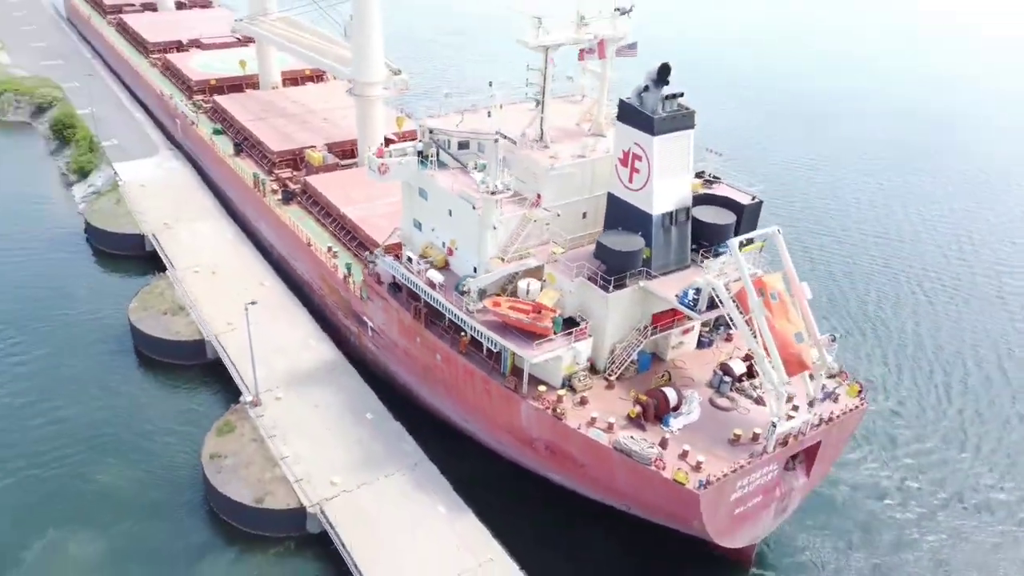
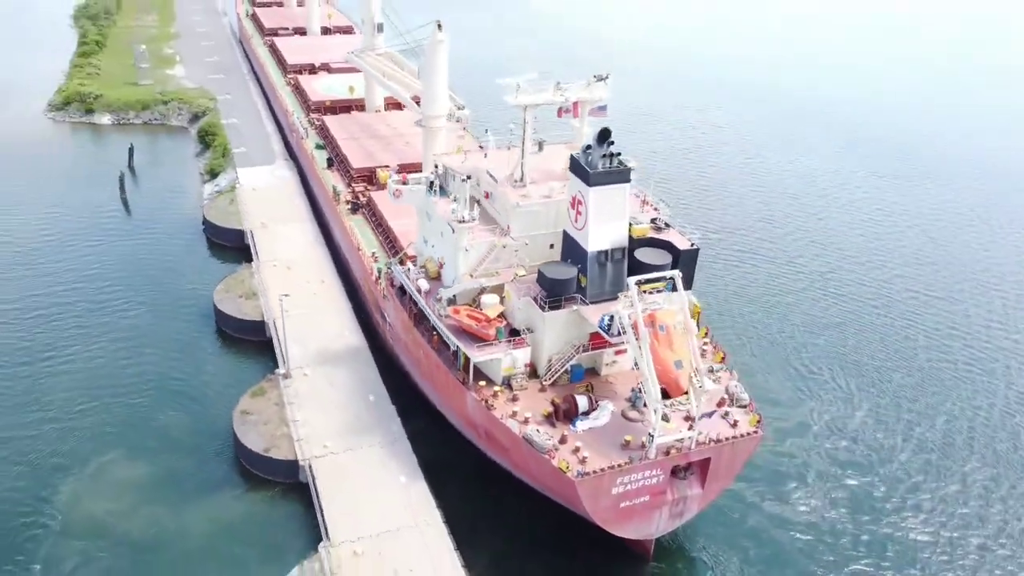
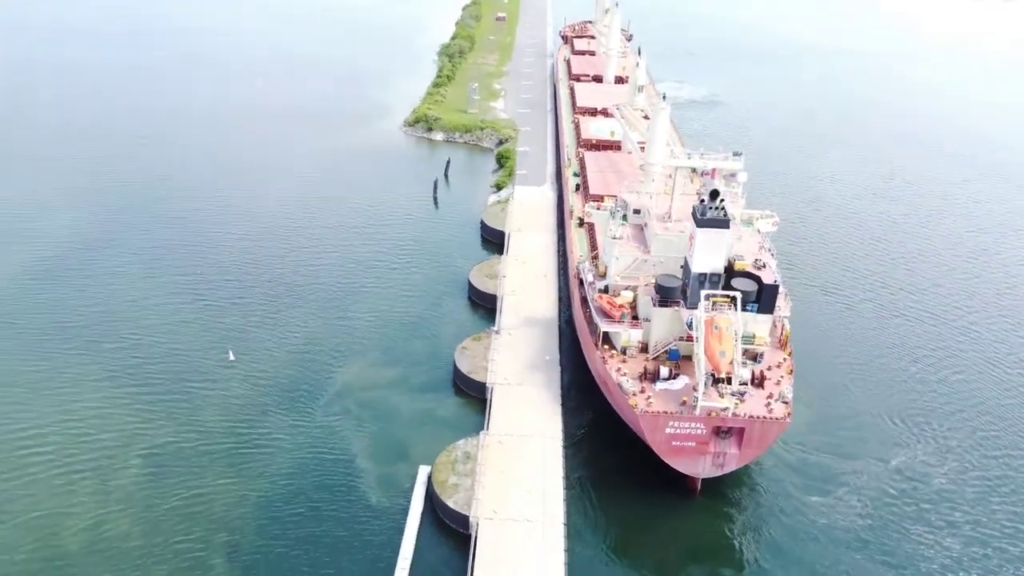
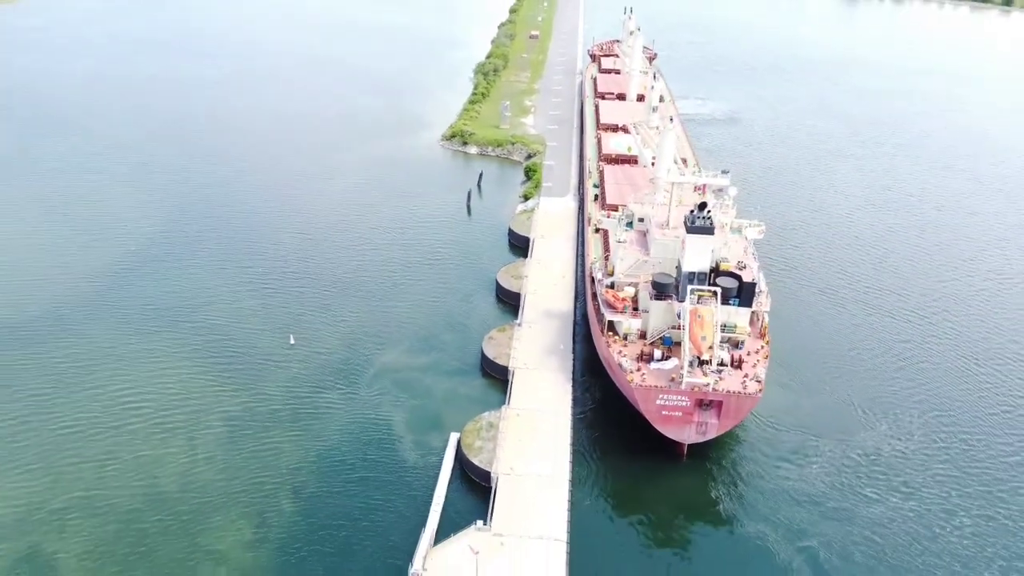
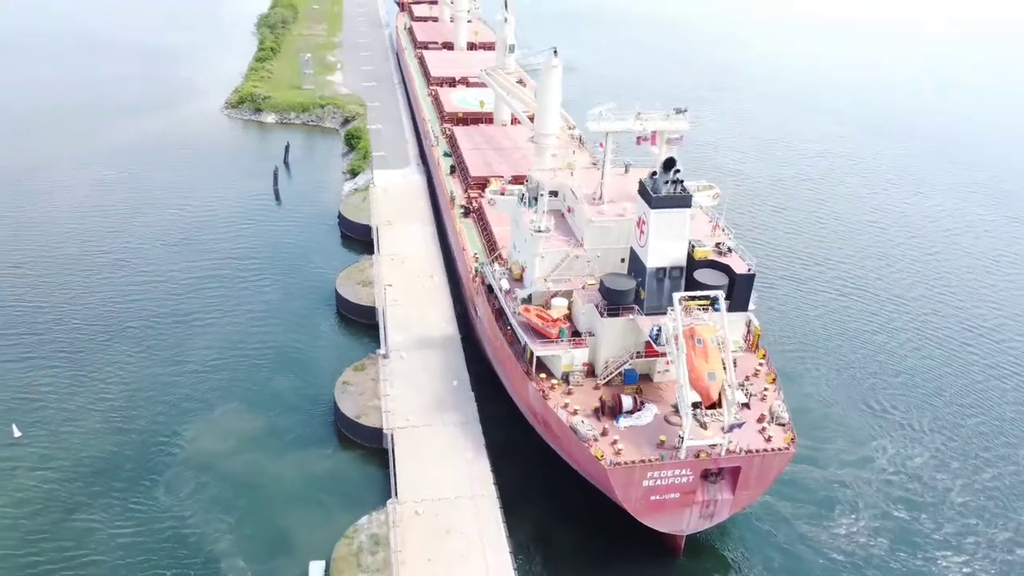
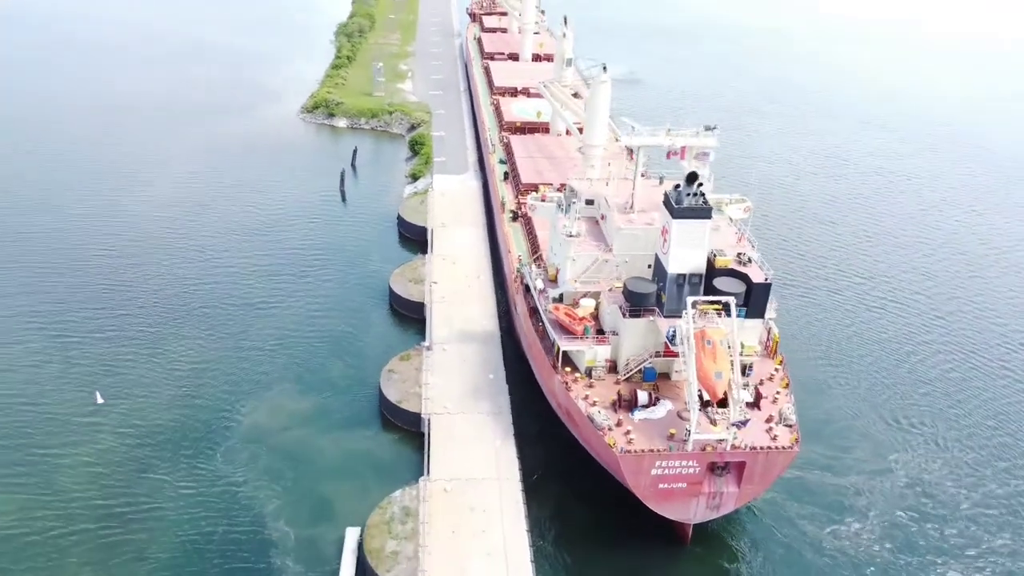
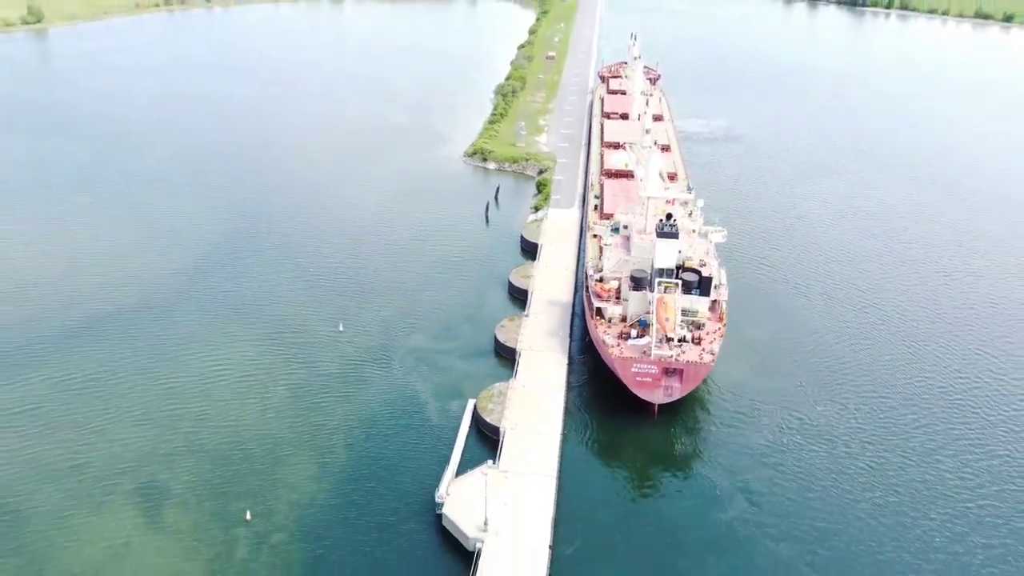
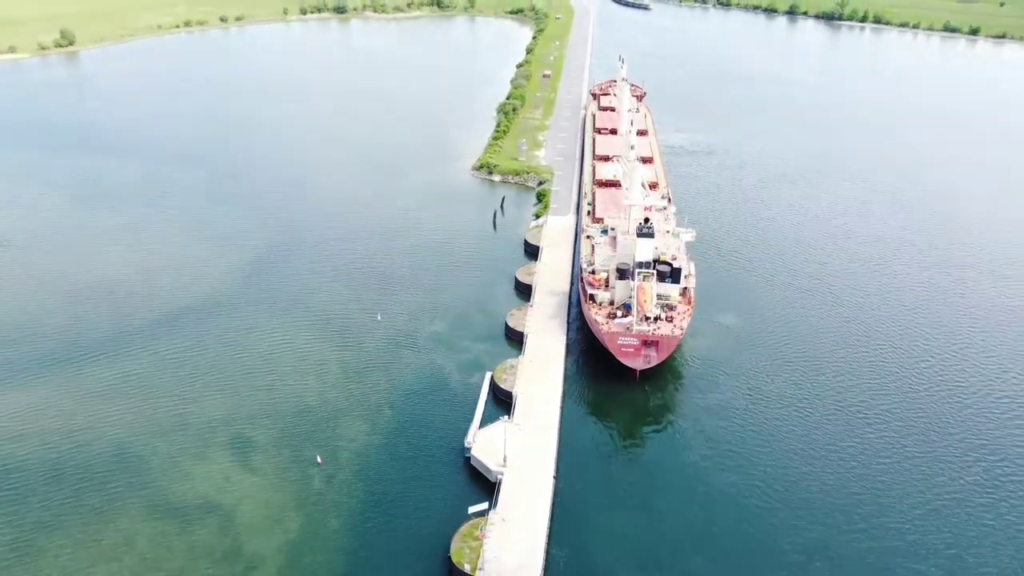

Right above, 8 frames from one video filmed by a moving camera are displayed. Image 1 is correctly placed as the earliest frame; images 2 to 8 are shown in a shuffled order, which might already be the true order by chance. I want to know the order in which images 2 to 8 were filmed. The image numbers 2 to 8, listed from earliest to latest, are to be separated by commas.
2, 5, 6, 3, 4, 7, 8
